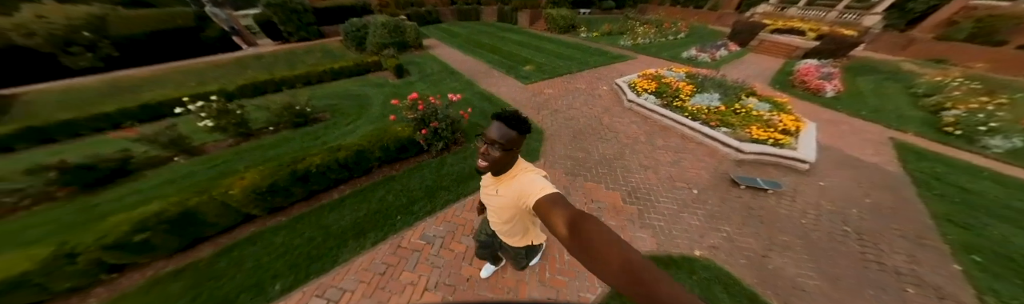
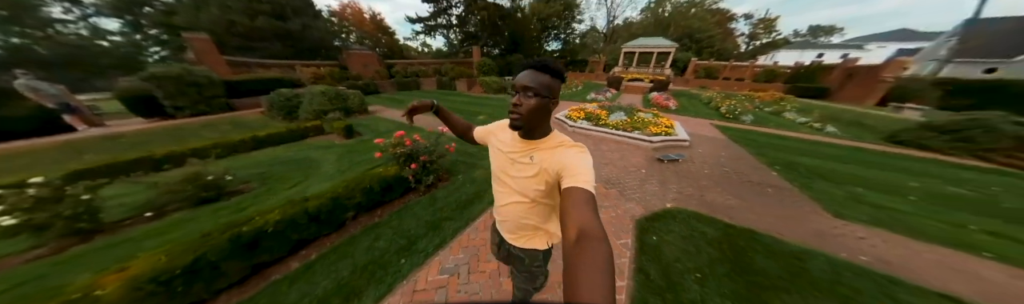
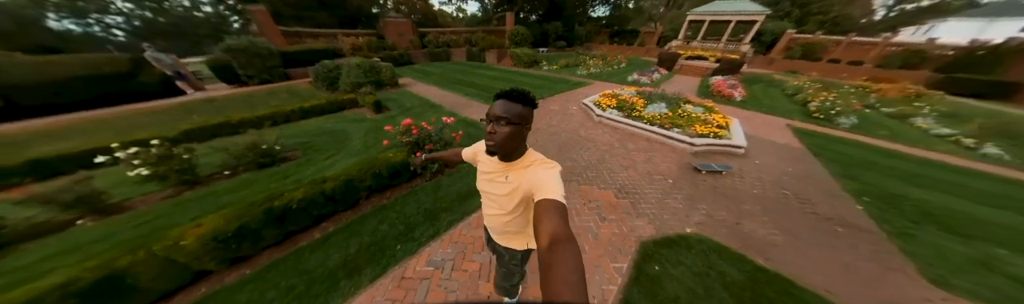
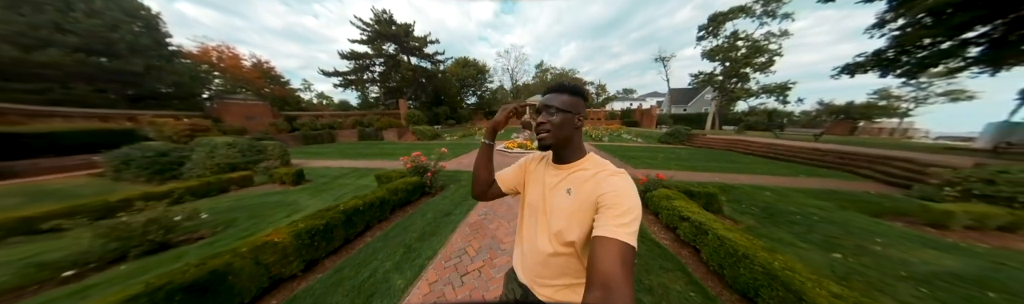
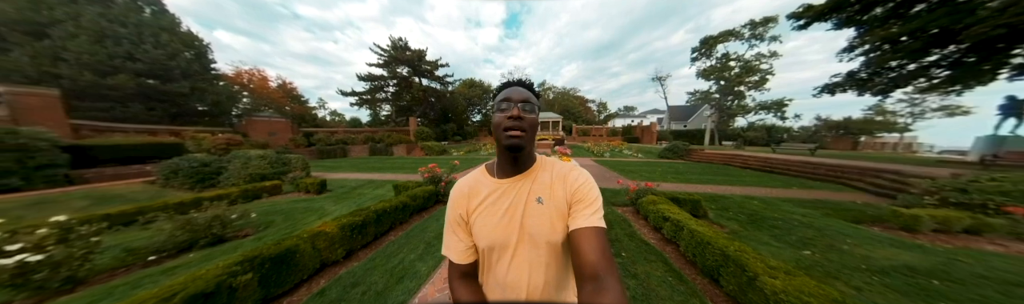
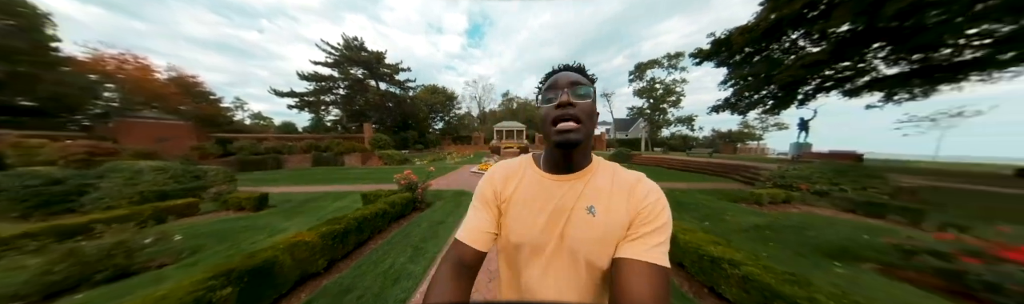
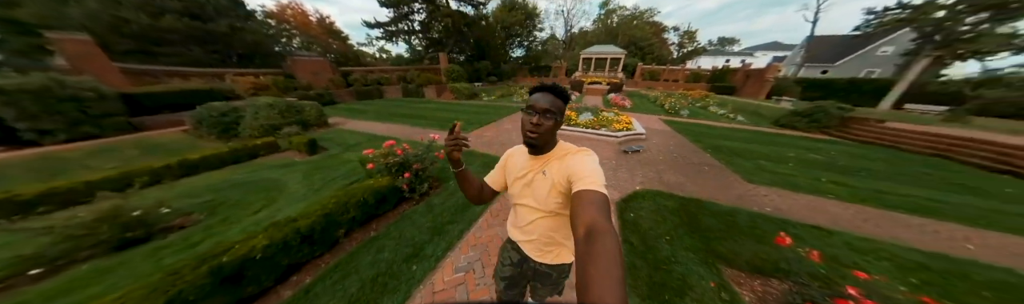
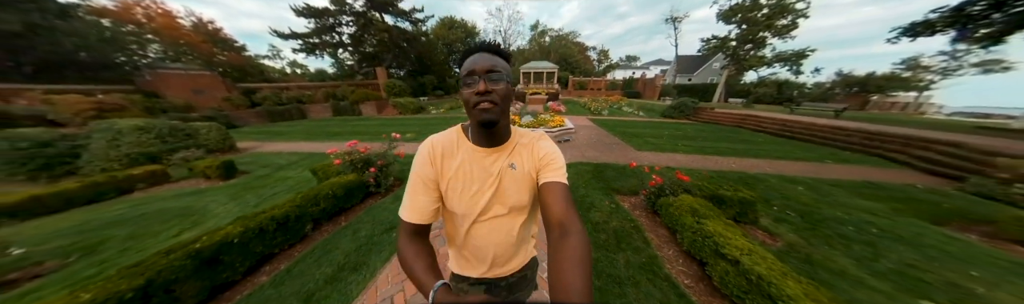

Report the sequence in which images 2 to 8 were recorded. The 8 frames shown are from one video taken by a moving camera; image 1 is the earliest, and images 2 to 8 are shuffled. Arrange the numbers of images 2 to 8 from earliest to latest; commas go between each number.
3, 2, 7, 8, 4, 5, 6
